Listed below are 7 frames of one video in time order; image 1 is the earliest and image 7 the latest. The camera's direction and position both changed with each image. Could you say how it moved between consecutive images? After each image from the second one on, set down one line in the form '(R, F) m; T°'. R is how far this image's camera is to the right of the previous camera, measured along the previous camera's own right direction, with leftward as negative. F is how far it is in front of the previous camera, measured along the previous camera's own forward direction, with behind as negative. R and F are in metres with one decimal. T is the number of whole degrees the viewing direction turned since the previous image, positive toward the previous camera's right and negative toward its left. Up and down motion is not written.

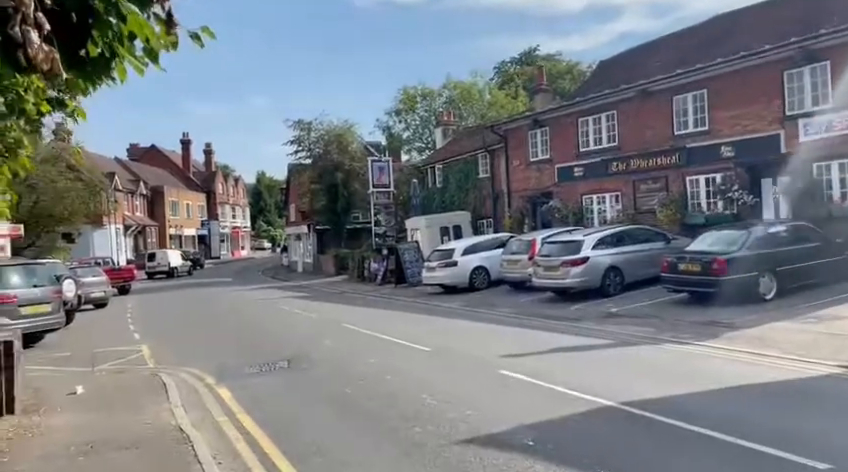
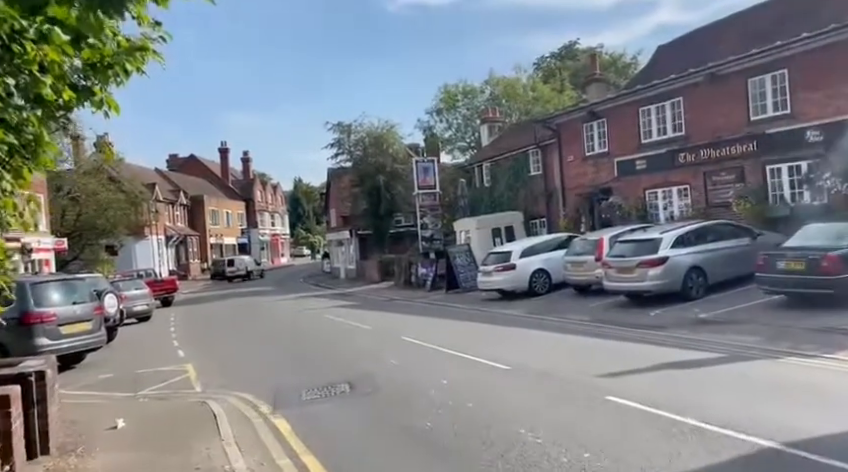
(-0.7, +1.3) m; -3°
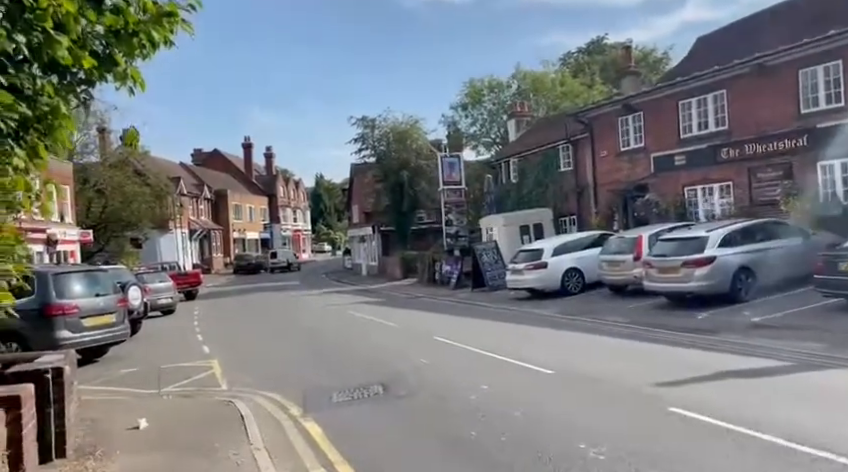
(-0.3, +0.6) m; -2°
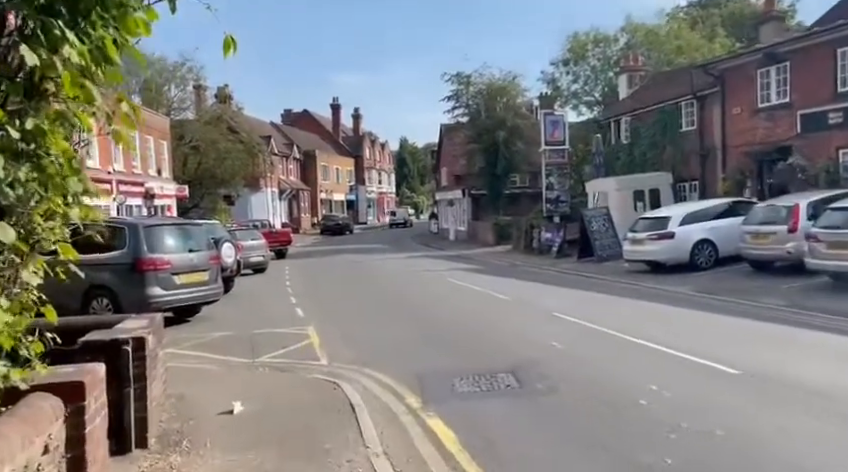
(-0.8, +1.6) m; -7°
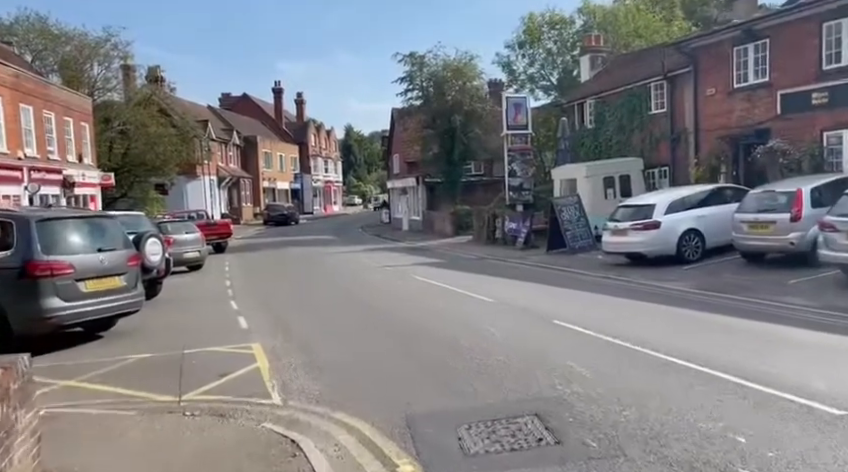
(-0.4, +2.1) m; +5°
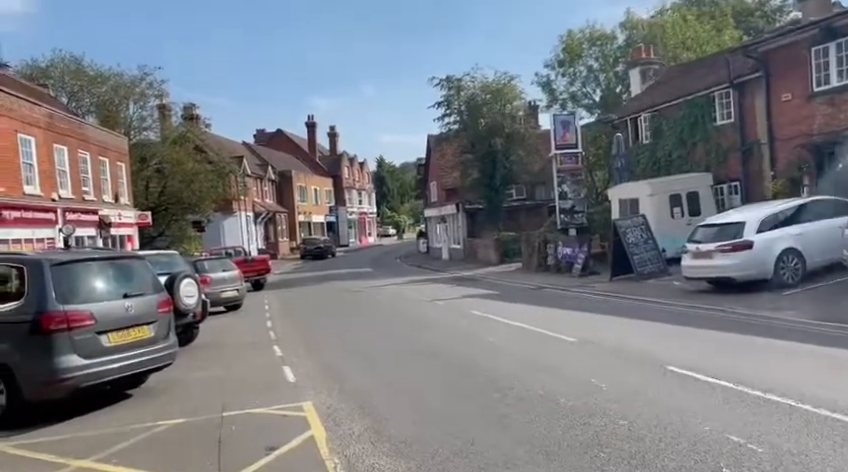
(-0.6, +1.5) m; -3°
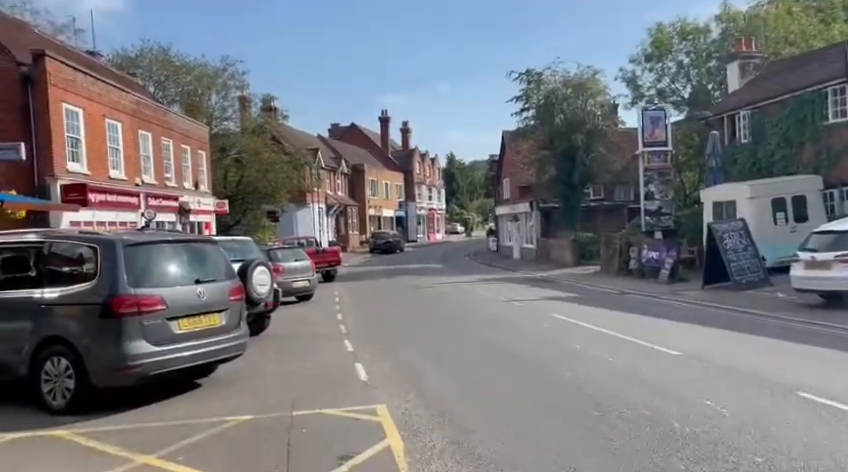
(-0.3, +0.7) m; -6°
